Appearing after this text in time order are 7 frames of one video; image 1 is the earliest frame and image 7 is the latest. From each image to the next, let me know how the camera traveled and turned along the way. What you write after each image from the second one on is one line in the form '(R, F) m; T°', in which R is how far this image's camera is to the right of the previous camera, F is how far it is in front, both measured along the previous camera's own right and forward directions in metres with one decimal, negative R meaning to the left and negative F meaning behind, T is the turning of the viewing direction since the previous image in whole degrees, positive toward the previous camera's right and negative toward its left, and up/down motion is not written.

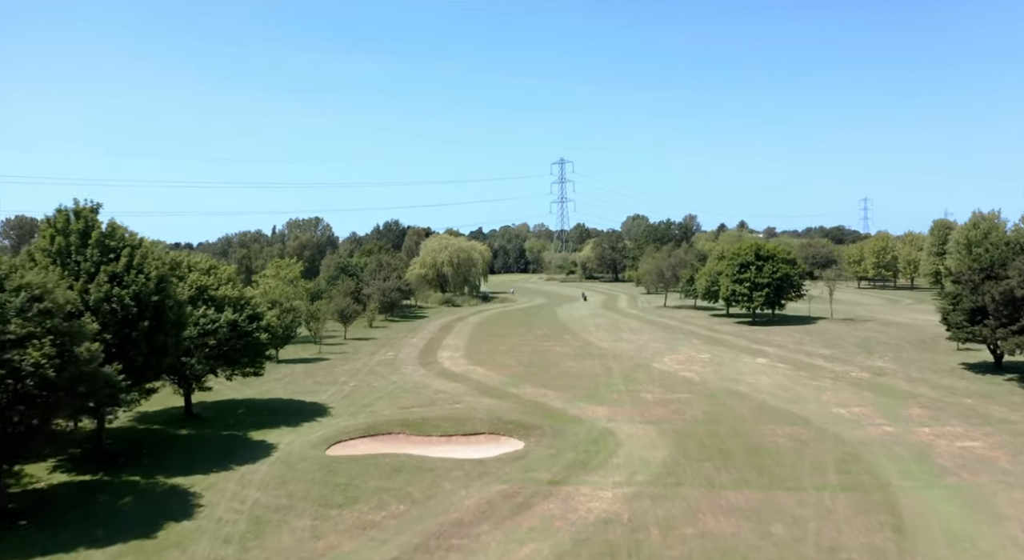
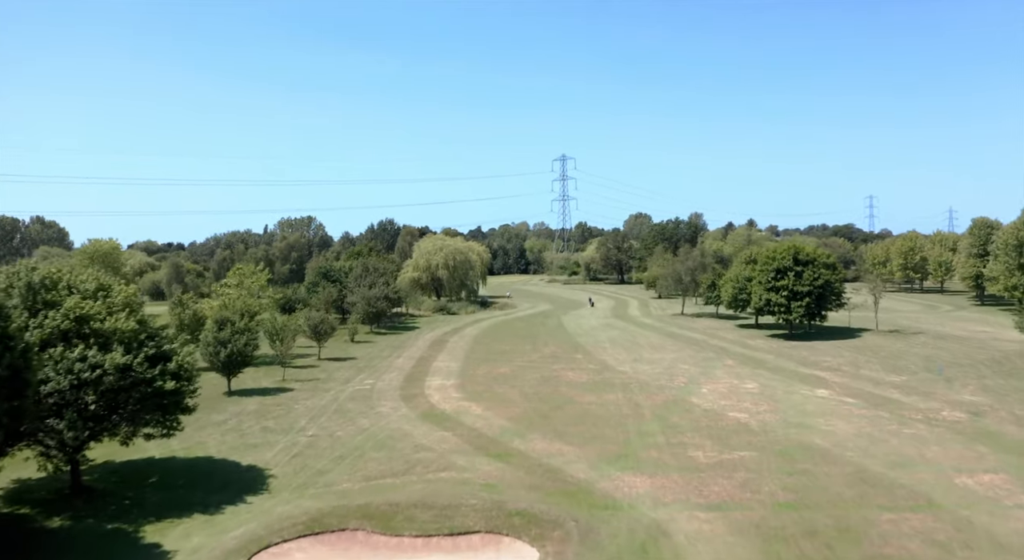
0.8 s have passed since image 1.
(-0.2, +10.0) m; 0°
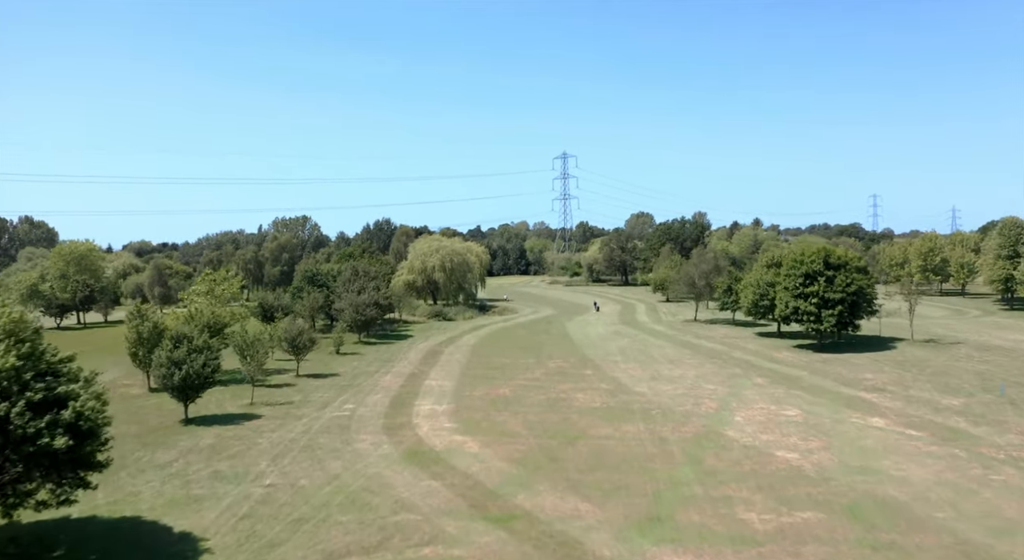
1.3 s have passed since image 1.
(-0.1, +6.3) m; 0°
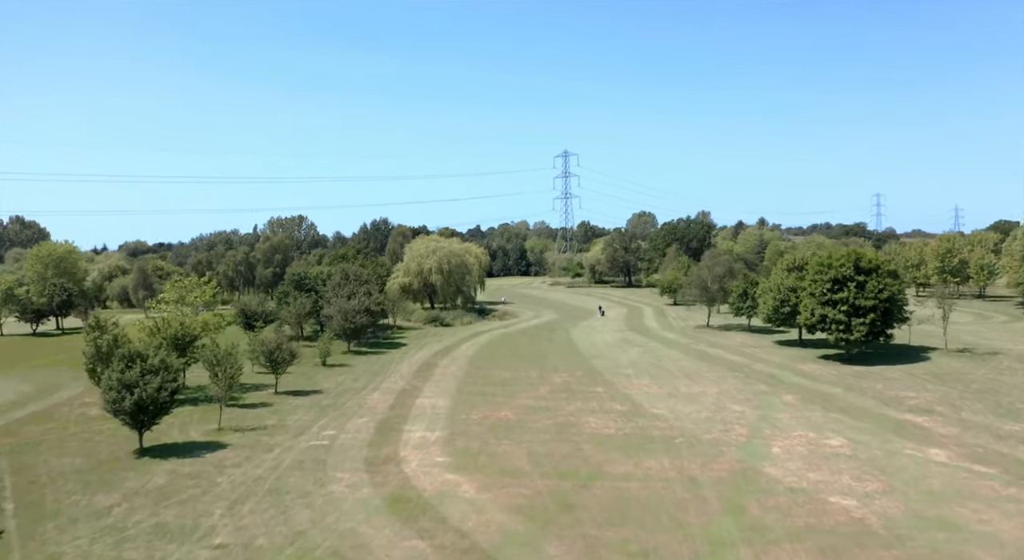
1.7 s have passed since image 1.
(-0.1, +5.1) m; 0°
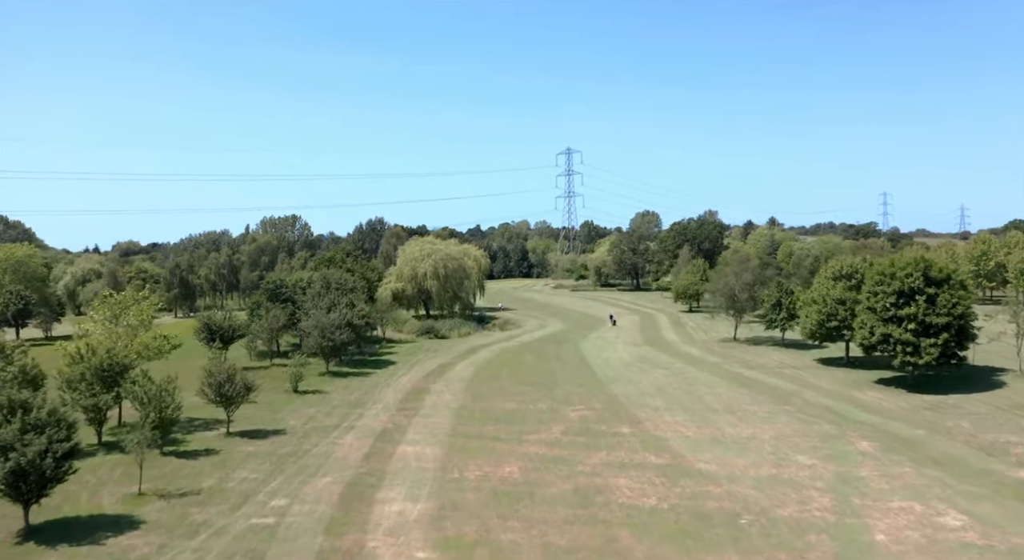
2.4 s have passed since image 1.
(-0.2, +8.7) m; 0°
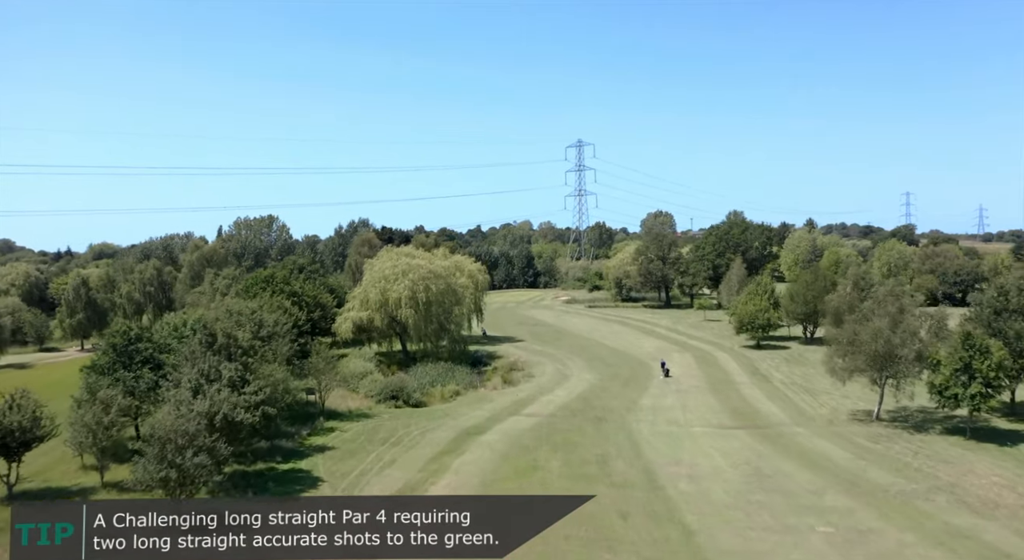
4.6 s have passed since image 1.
(-0.5, +26.7) m; 0°
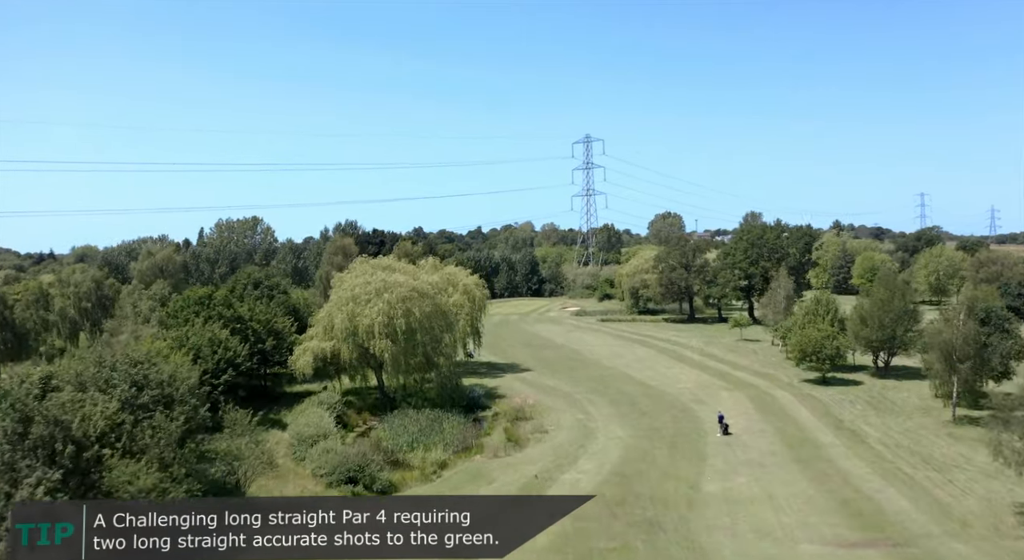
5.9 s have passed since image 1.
(-0.3, +15.4) m; 0°
